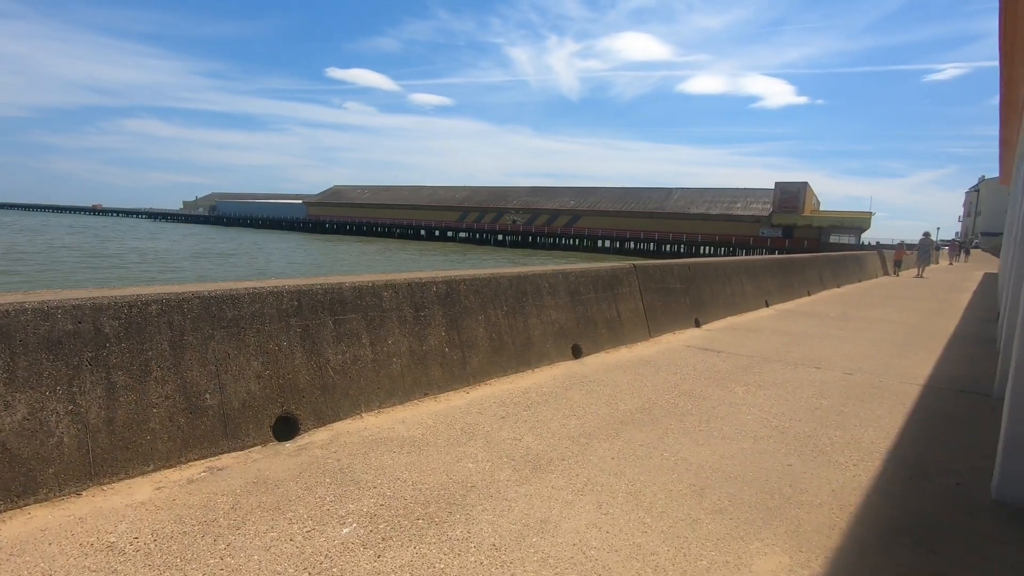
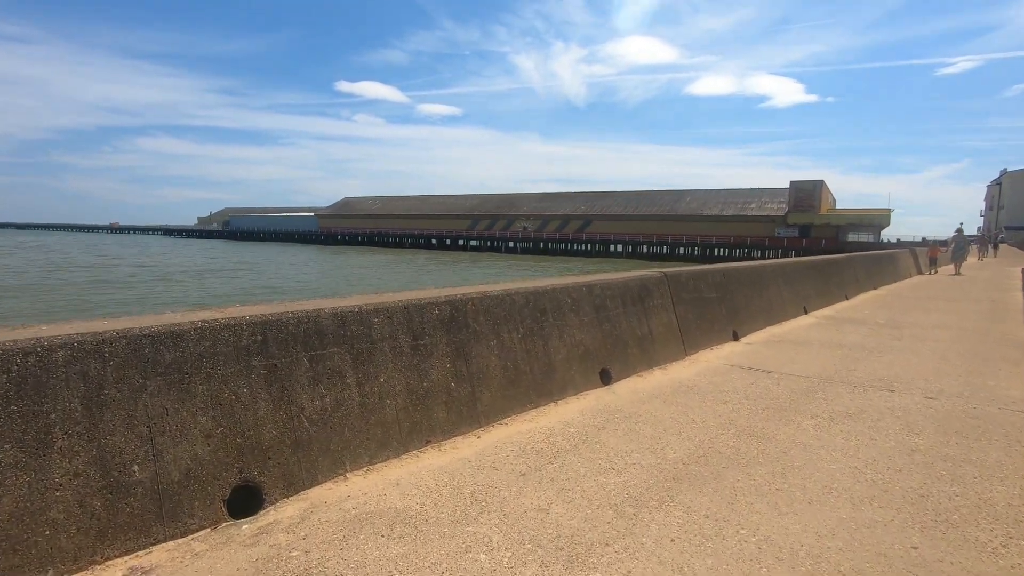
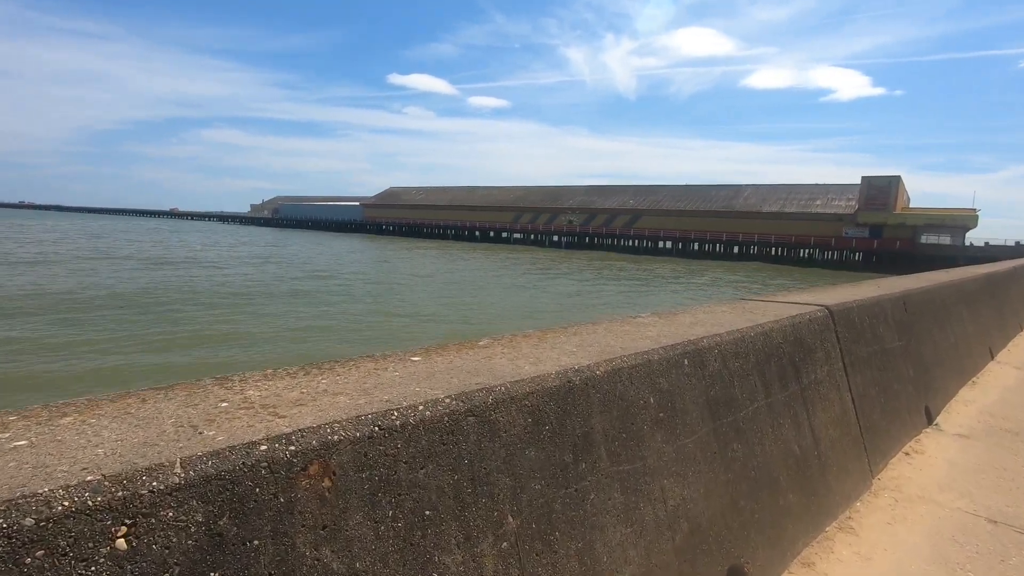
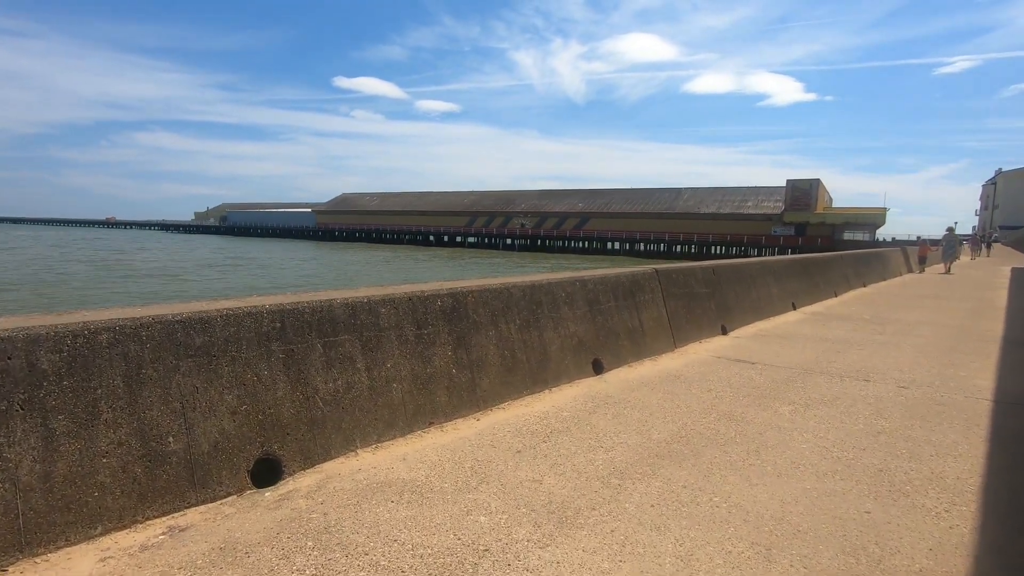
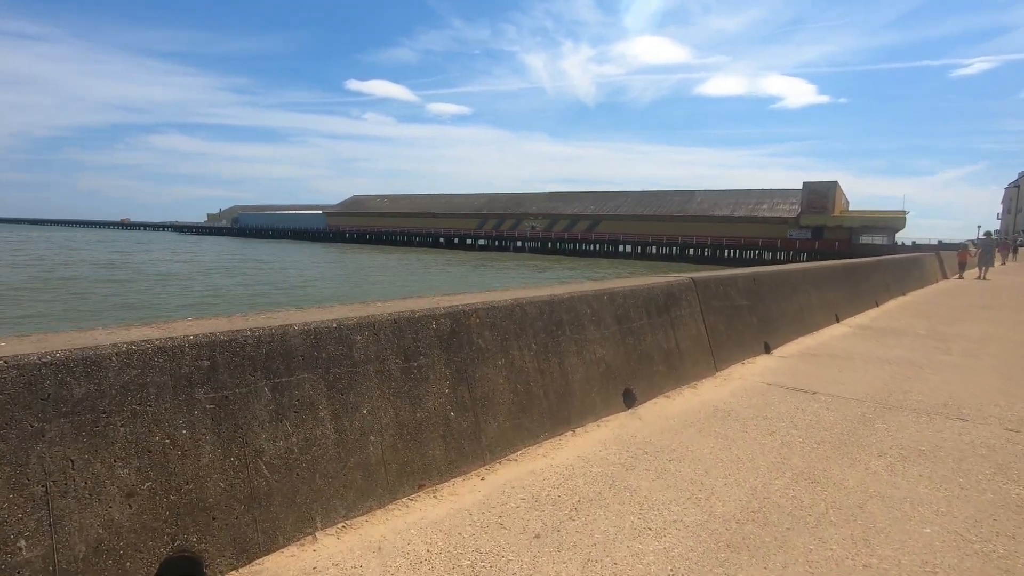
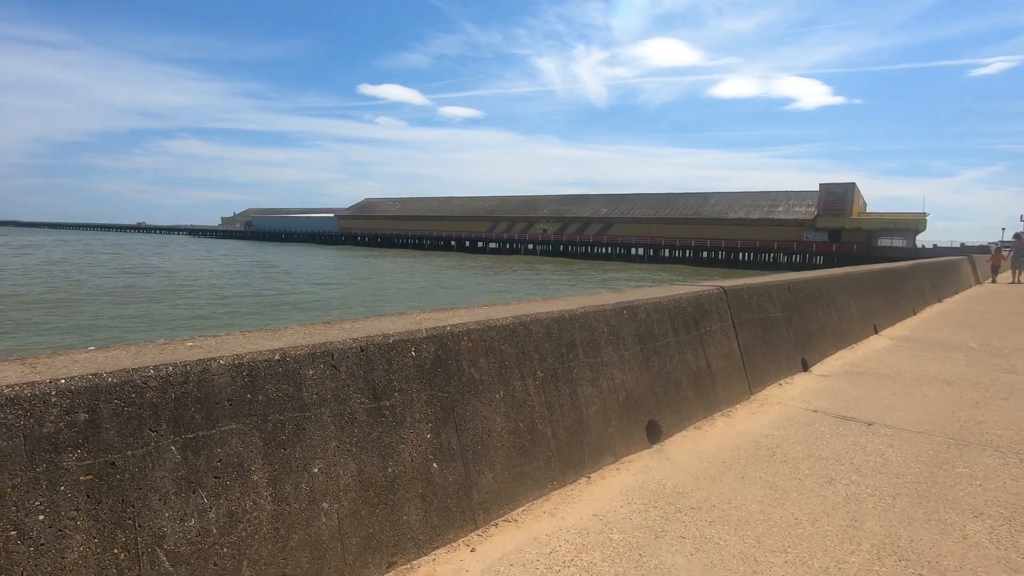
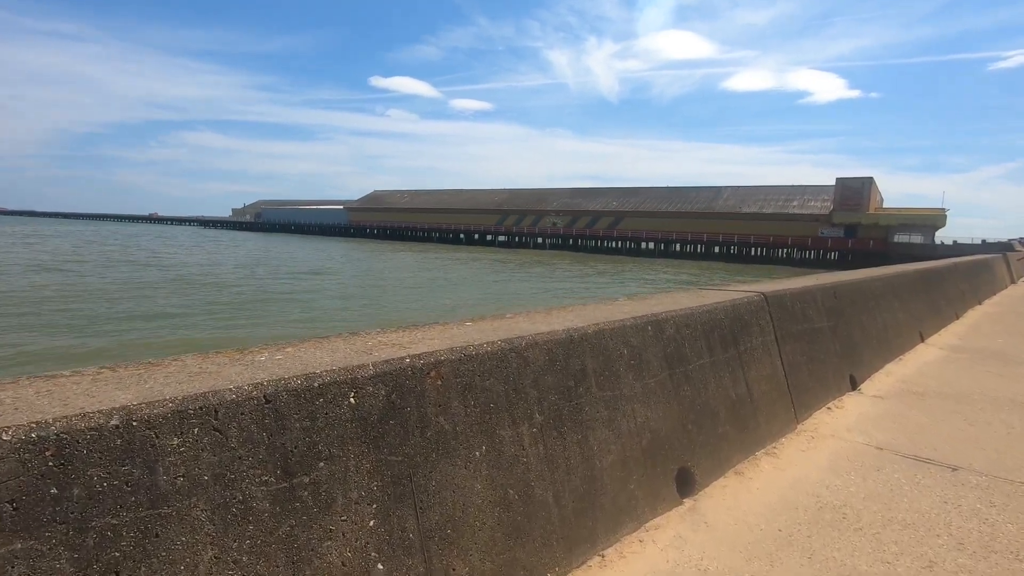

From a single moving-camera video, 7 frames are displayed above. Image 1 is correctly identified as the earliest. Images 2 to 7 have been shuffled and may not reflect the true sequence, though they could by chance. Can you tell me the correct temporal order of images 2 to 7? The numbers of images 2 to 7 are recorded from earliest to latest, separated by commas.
4, 2, 5, 6, 7, 3
